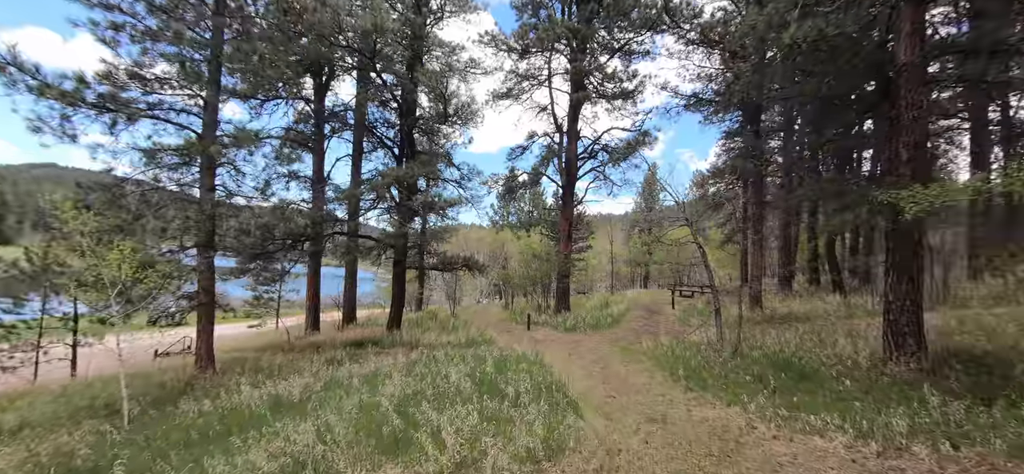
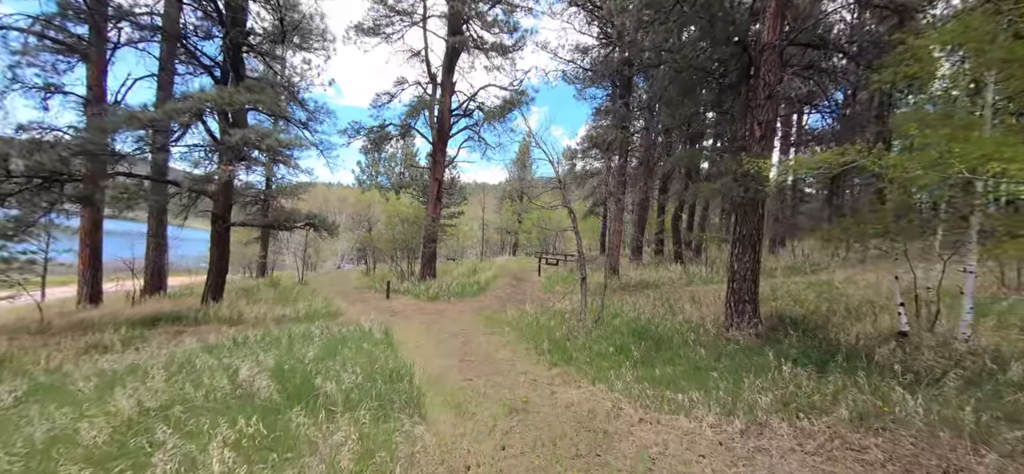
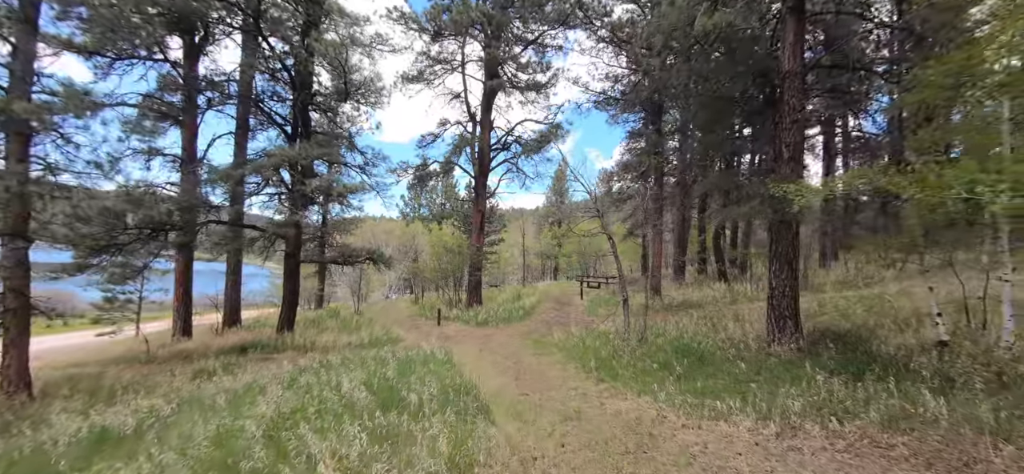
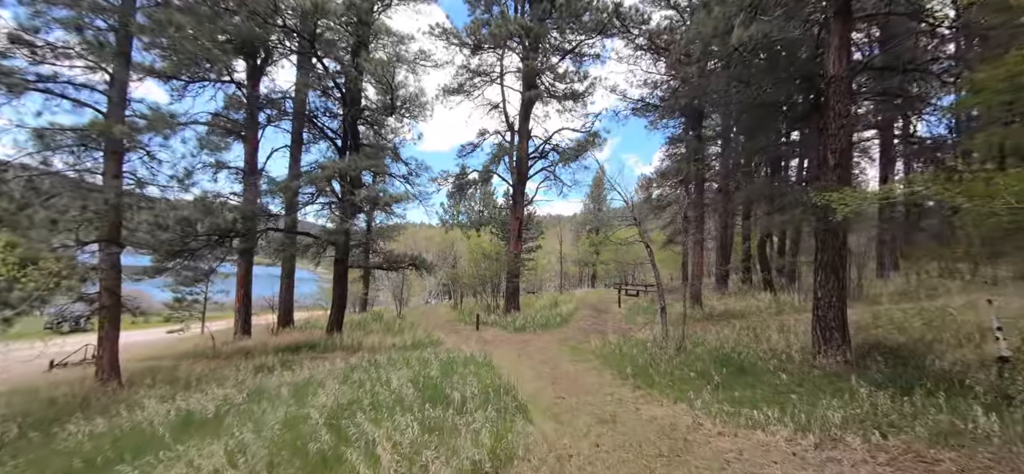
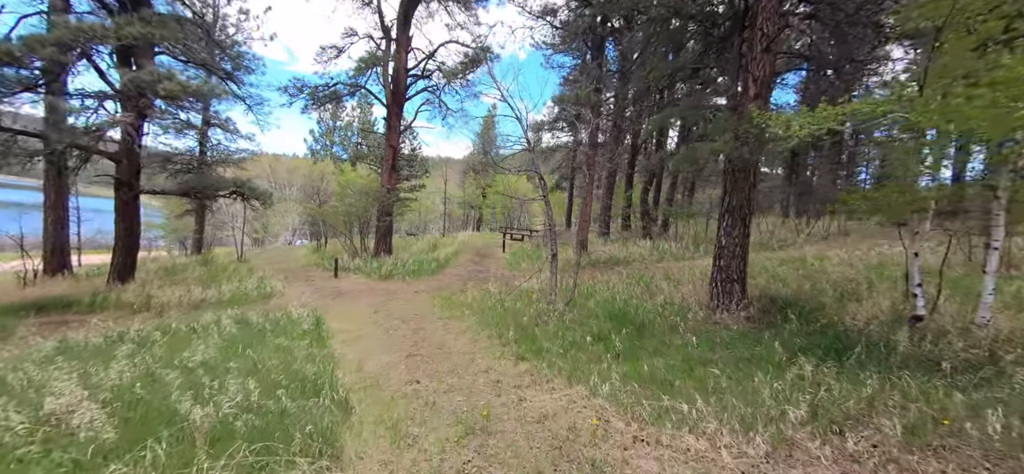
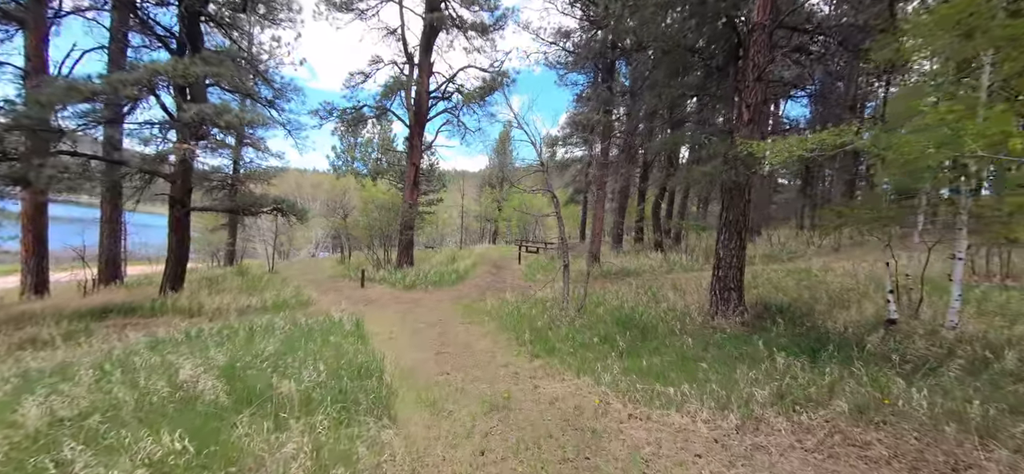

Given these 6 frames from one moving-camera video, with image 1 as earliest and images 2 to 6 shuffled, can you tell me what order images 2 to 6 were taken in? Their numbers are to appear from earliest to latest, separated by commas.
4, 3, 2, 6, 5
